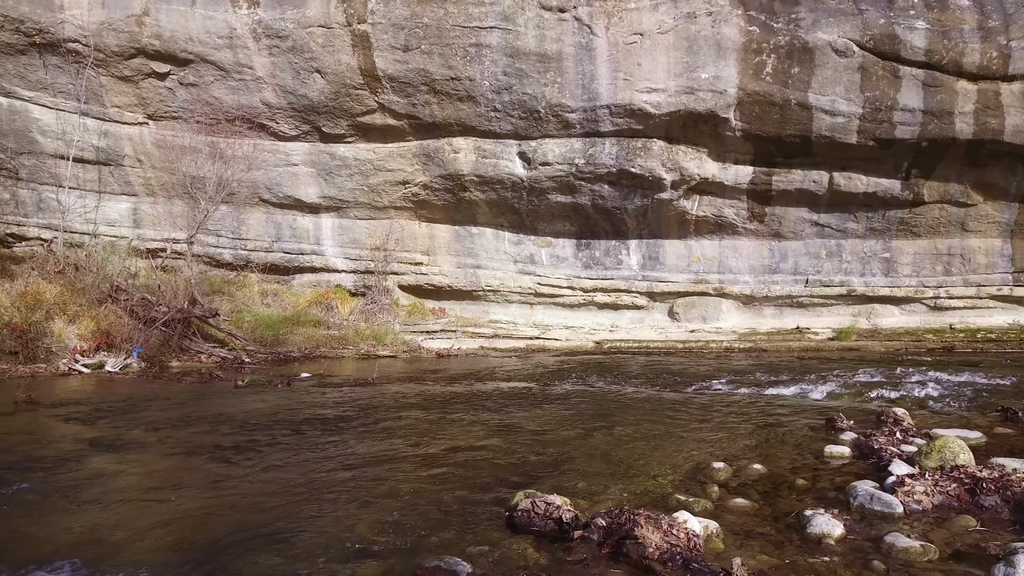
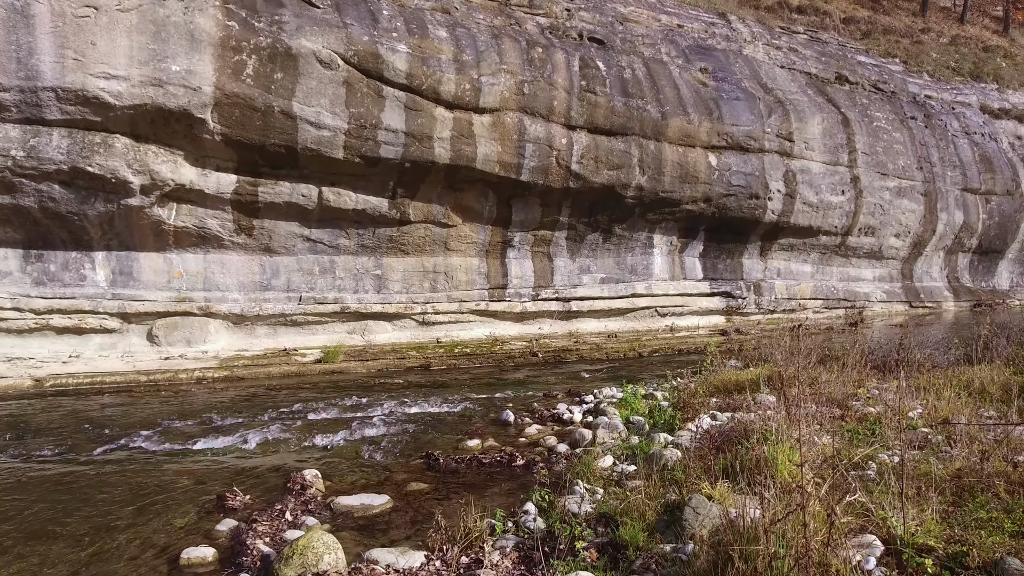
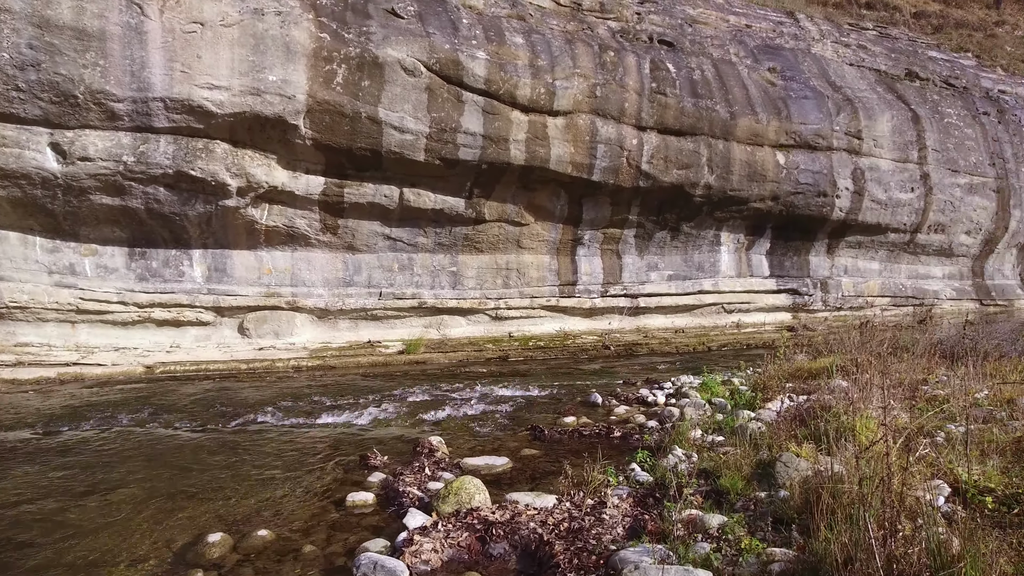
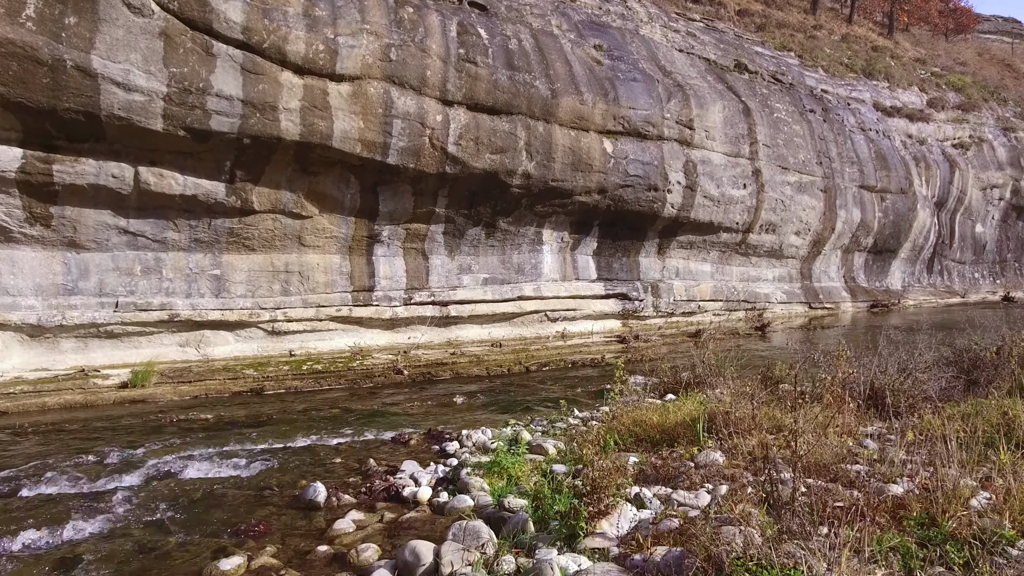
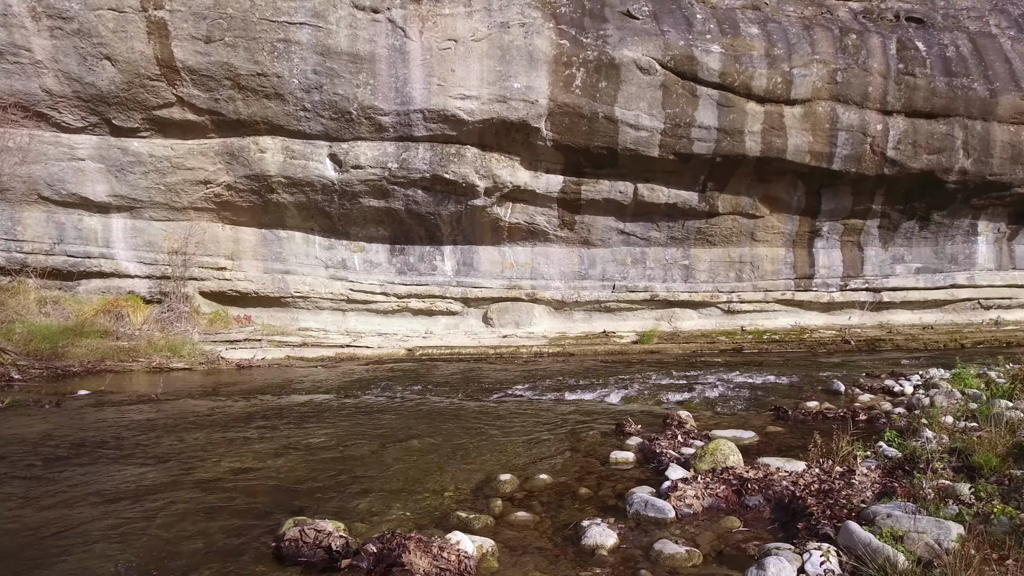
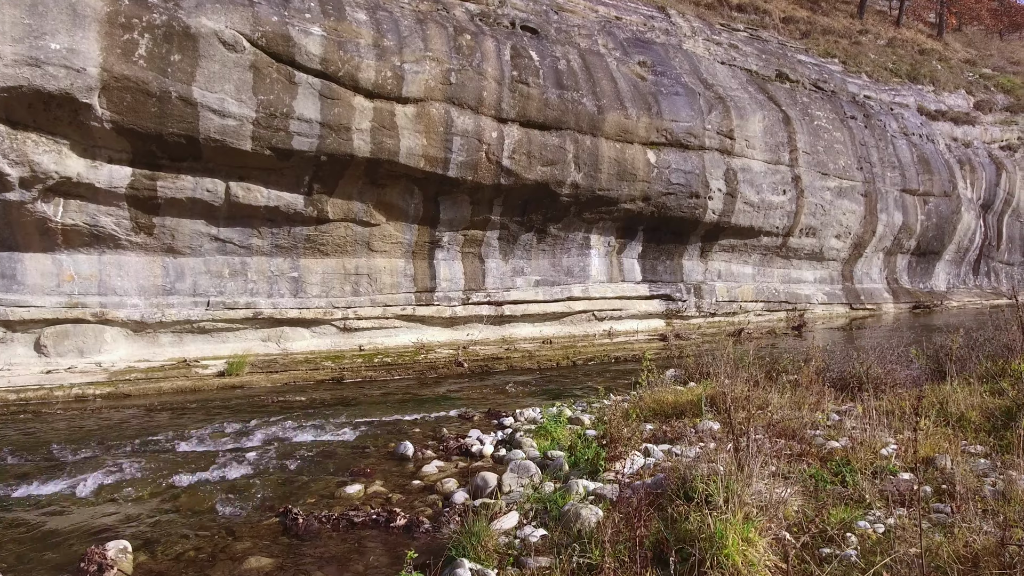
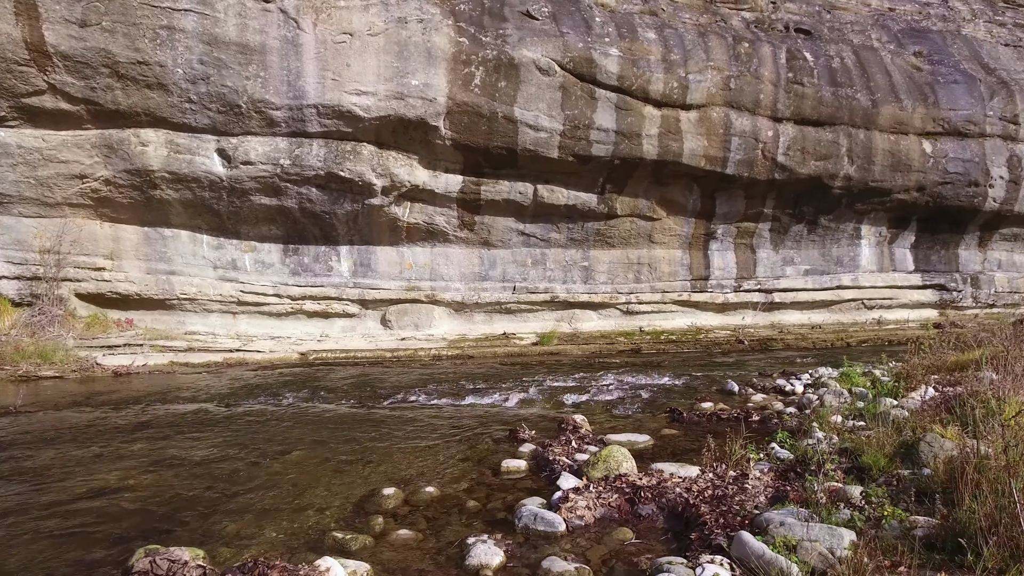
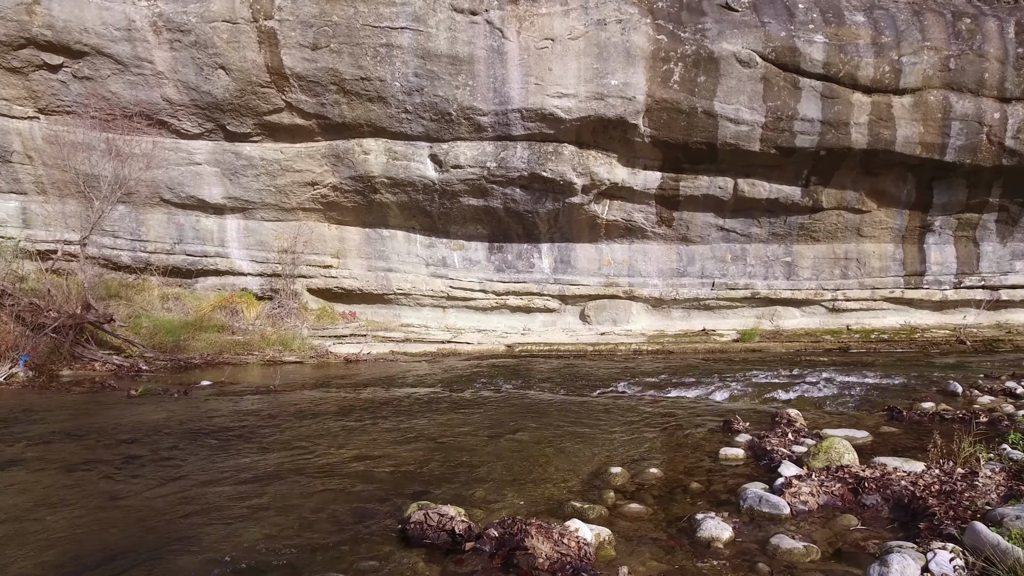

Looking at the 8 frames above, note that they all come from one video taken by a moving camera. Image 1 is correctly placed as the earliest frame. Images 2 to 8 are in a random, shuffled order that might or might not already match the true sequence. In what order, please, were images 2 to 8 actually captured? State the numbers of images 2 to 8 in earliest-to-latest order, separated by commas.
8, 5, 7, 3, 2, 6, 4
